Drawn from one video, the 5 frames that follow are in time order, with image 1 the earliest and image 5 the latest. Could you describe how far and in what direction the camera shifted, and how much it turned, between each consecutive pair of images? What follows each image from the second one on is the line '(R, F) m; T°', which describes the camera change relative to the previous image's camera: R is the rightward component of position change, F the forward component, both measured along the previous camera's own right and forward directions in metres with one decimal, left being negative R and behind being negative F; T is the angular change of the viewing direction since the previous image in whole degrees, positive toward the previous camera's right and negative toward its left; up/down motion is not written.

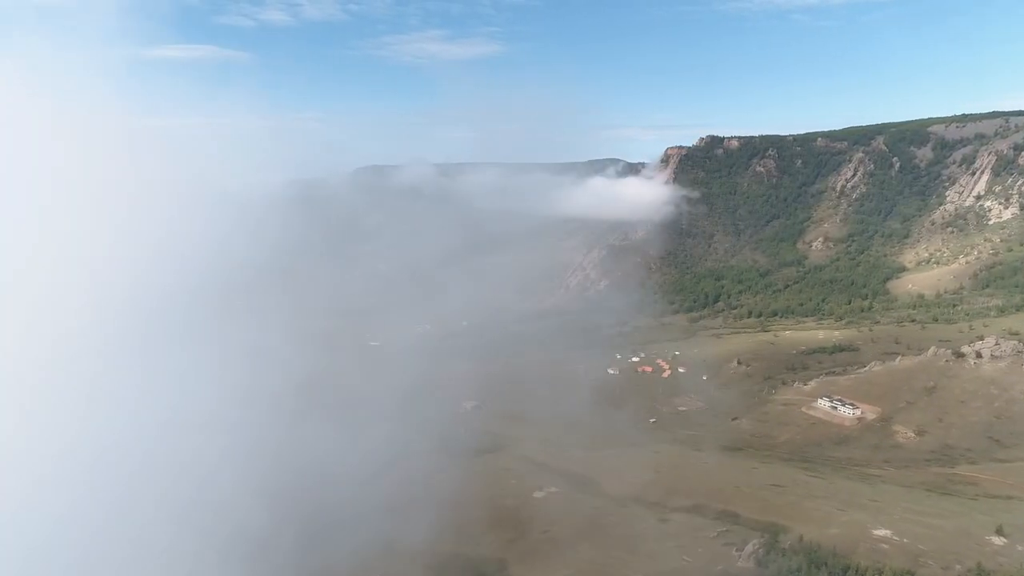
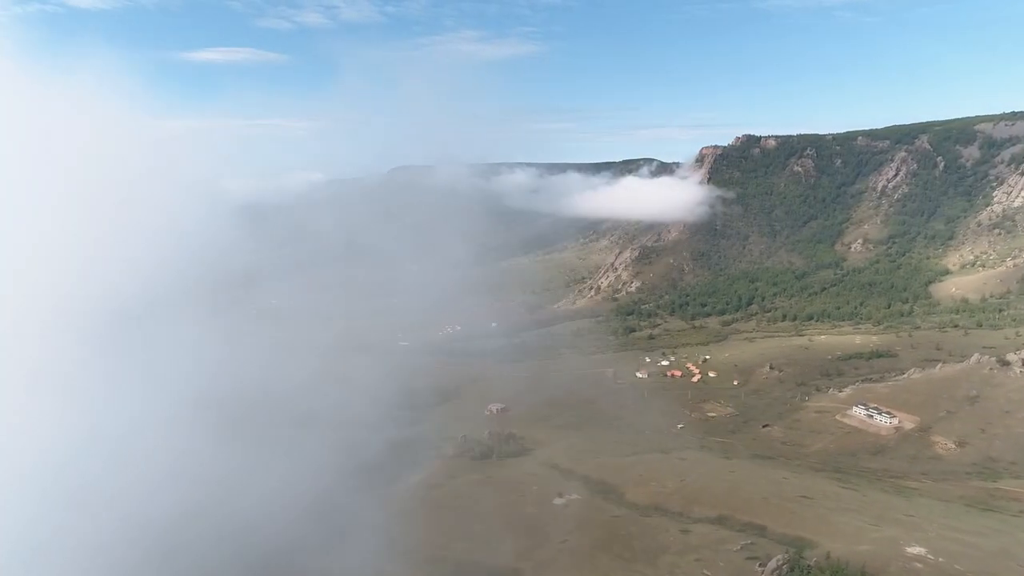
(+1.0, +0.6) m; -3°
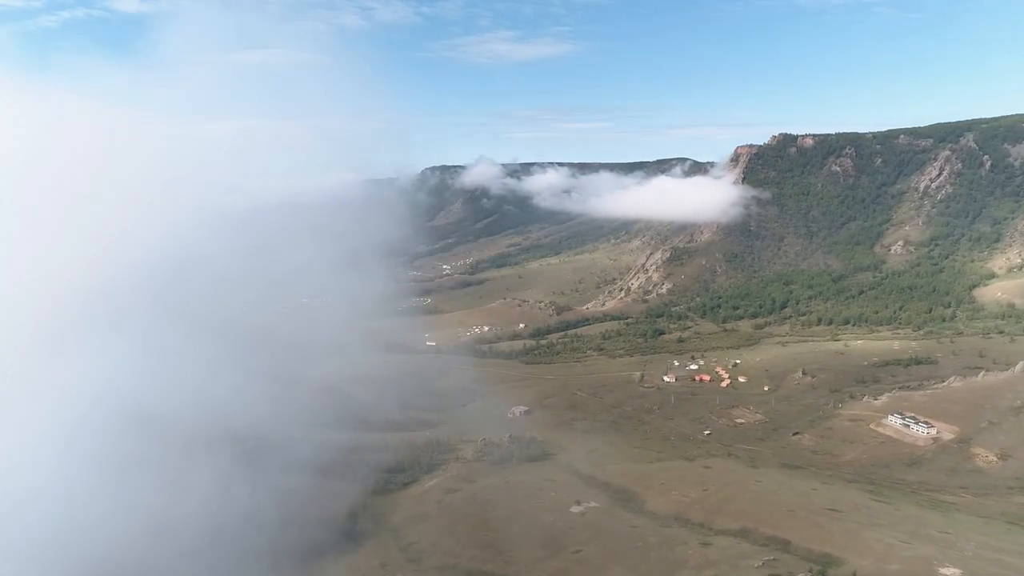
(+1.2, +0.9) m; -3°
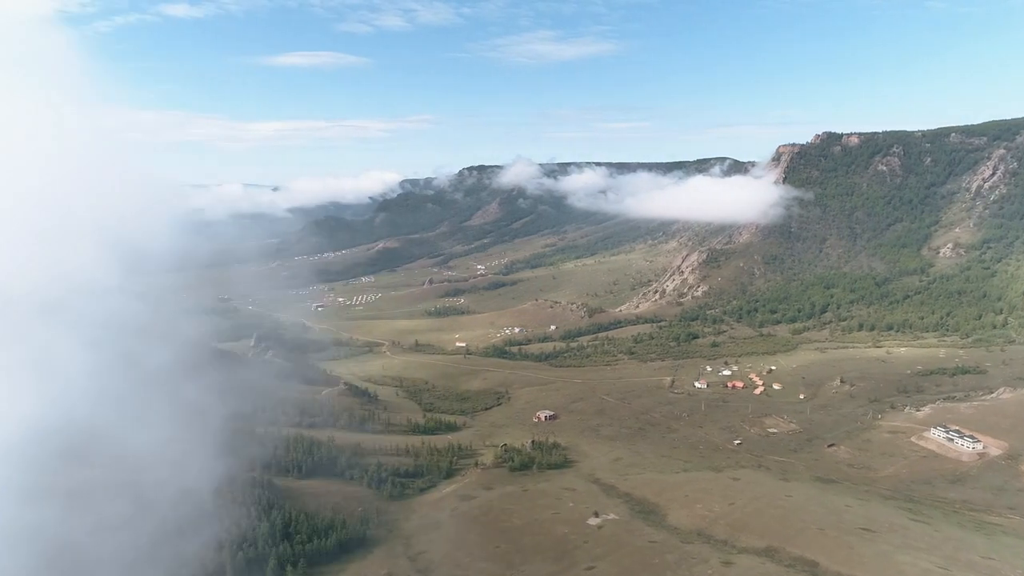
(+1.6, +1.3) m; -3°
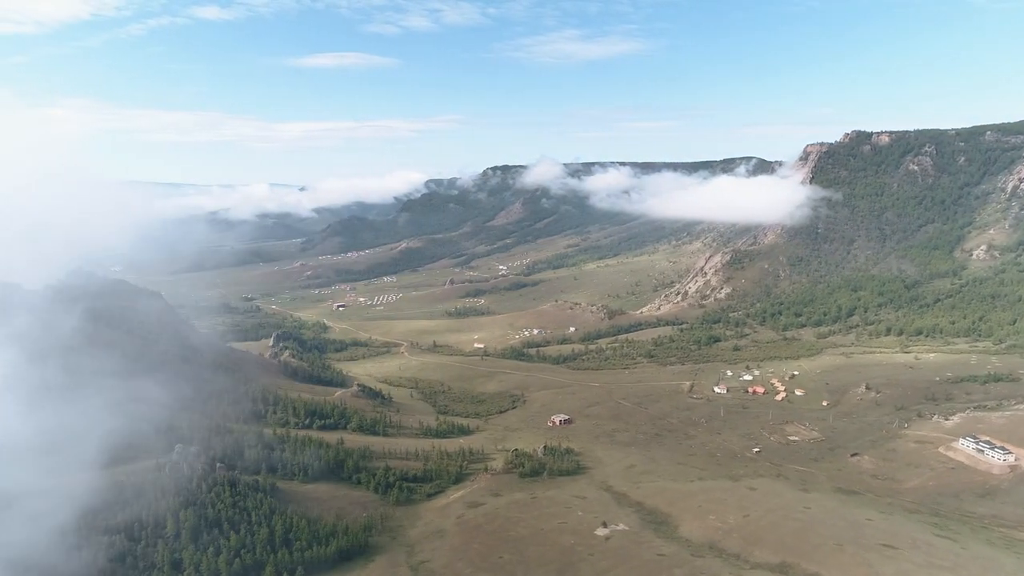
(+1.4, +1.2) m; -2°
